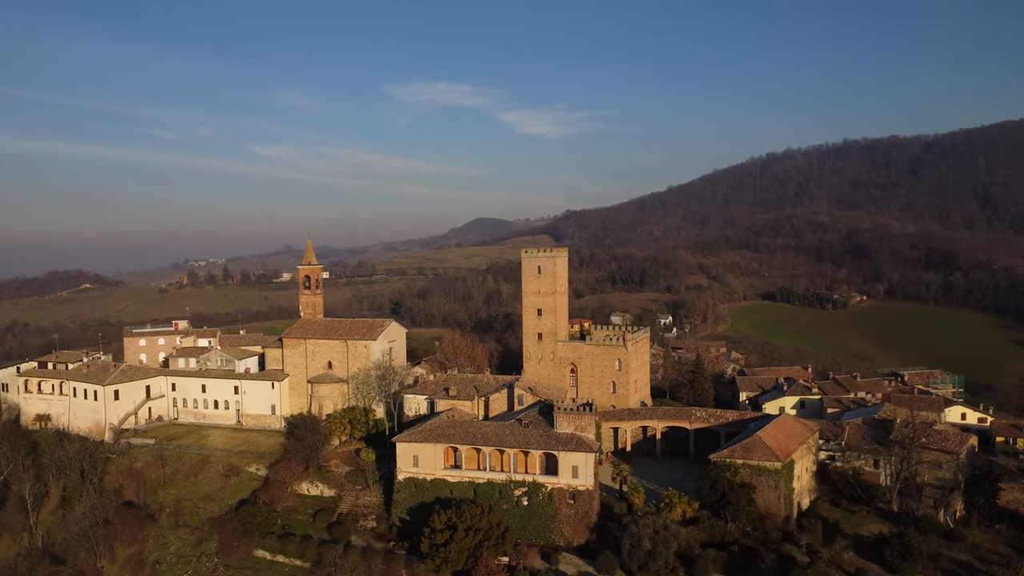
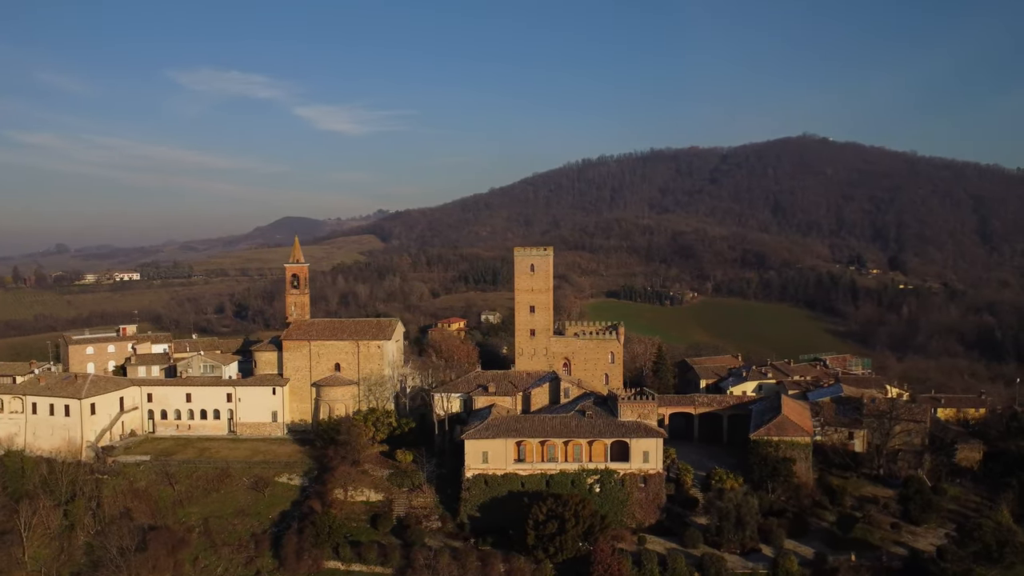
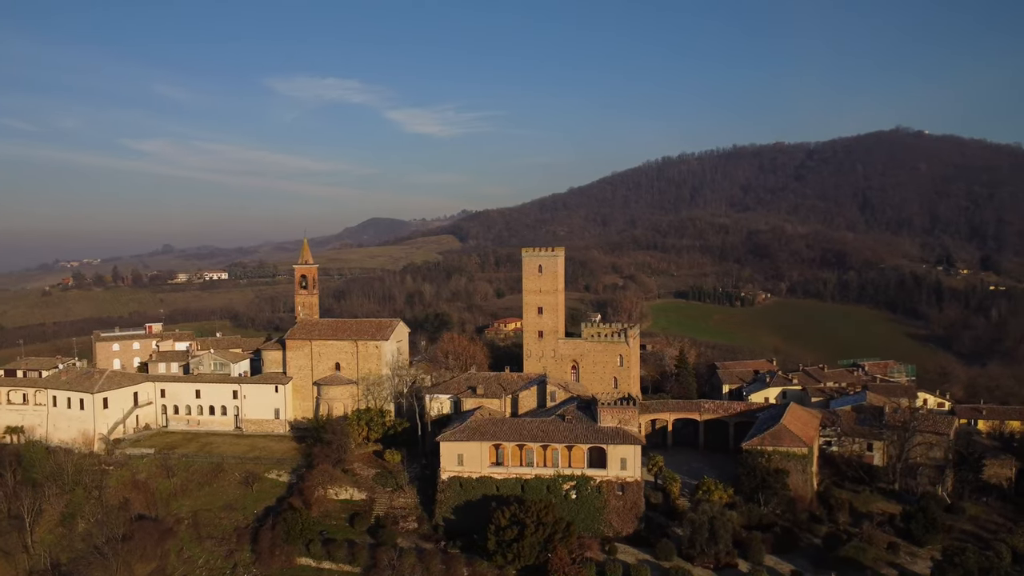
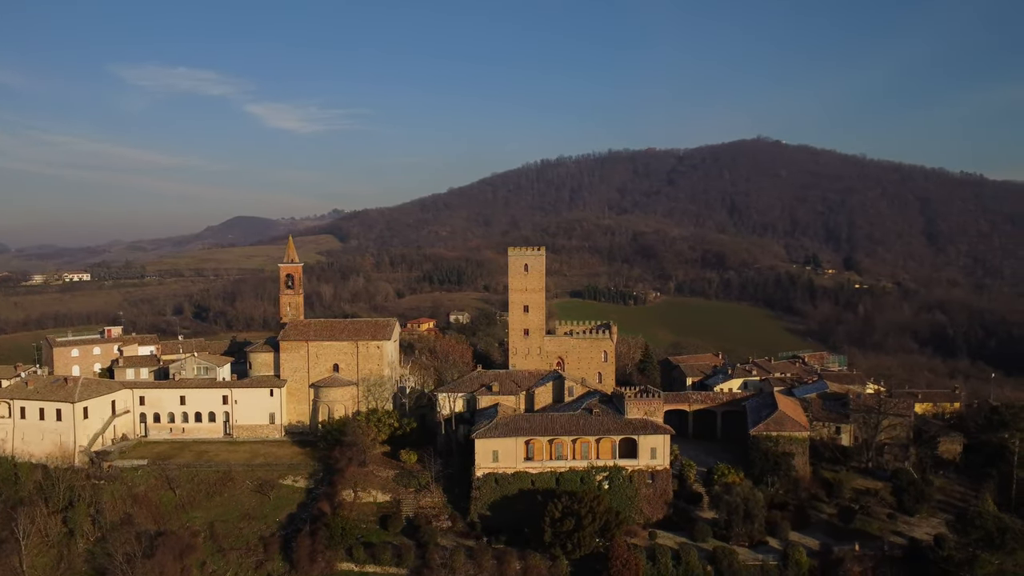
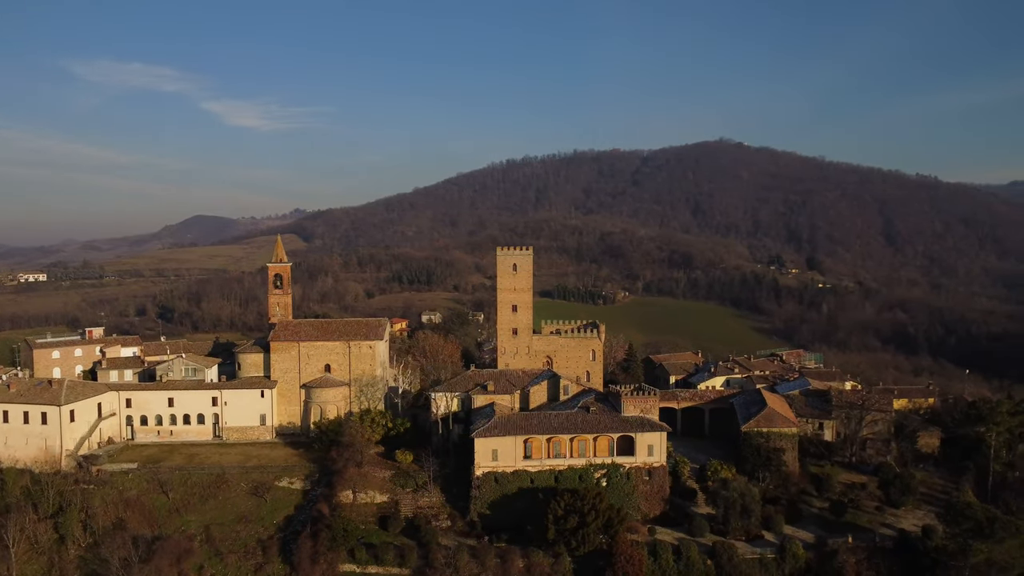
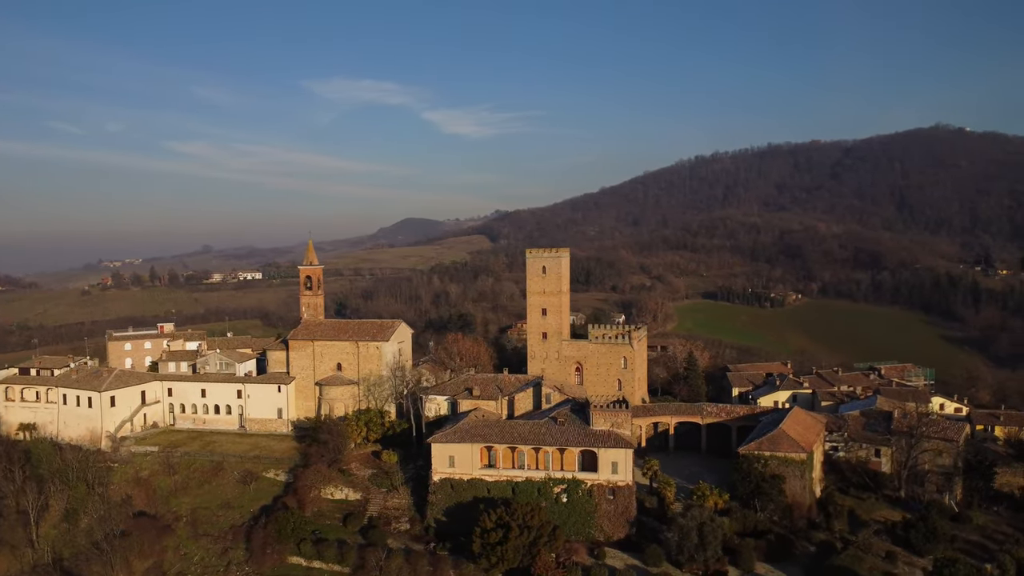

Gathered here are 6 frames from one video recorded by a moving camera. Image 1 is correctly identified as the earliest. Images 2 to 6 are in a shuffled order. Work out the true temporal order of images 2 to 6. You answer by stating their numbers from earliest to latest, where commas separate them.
6, 3, 2, 4, 5
